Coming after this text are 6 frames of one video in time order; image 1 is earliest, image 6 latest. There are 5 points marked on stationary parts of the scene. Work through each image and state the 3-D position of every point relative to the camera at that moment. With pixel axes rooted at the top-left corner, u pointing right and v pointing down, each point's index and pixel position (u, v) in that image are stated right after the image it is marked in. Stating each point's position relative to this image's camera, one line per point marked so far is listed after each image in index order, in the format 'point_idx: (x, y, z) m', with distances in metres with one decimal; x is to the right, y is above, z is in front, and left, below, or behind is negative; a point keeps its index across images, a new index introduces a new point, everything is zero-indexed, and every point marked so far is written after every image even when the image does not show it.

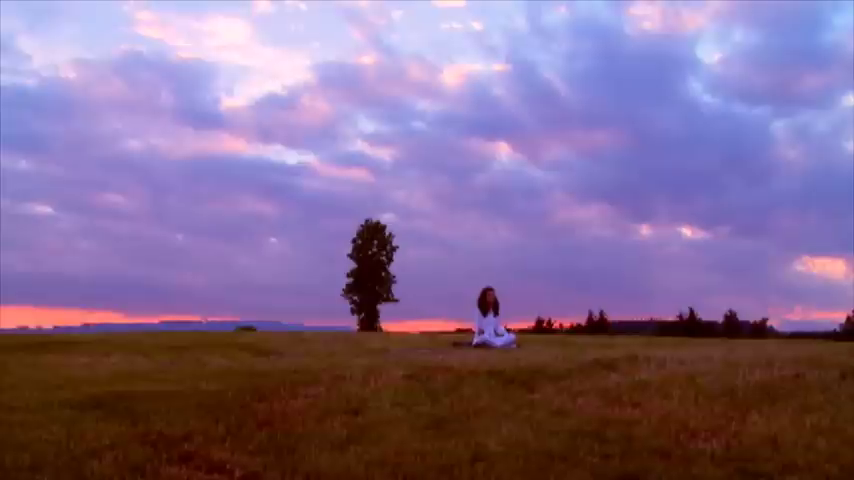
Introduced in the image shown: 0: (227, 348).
0: (-3.6, -2.0, +17.6) m
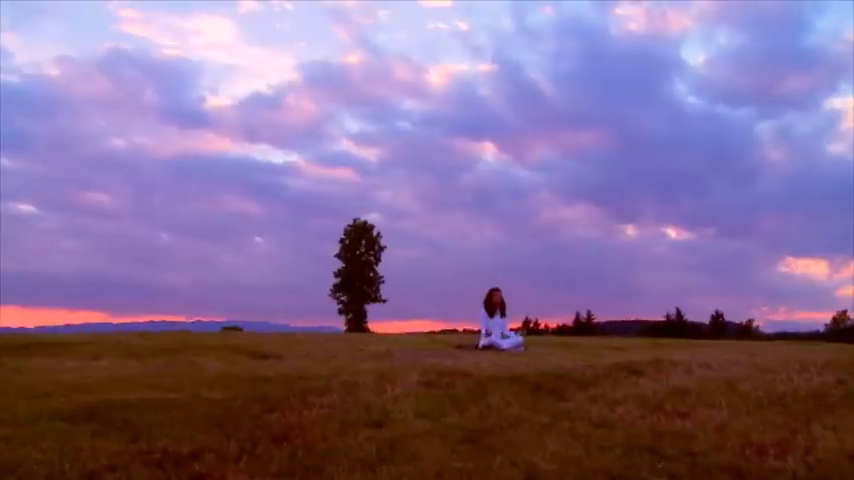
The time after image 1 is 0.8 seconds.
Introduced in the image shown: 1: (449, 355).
0: (-3.6, -1.9, +16.8) m
1: (+0.4, -1.7, +14.0) m
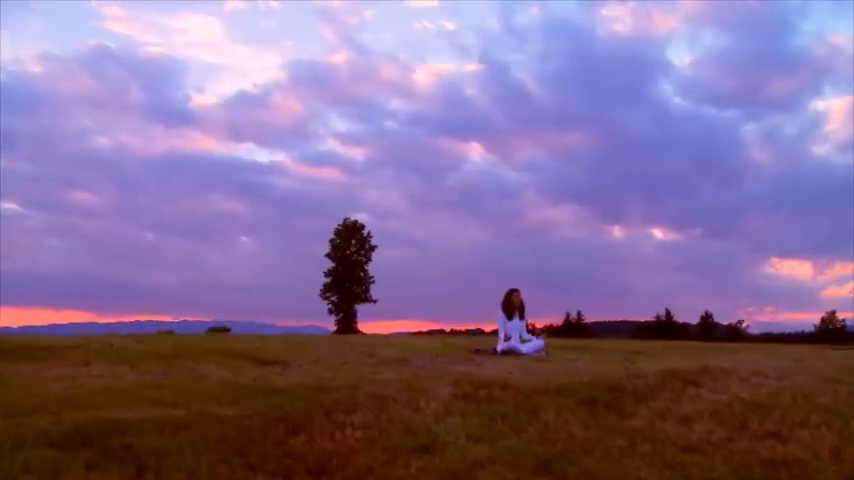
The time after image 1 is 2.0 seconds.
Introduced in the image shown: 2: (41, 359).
0: (-3.4, -1.9, +15.7) m
1: (+0.6, -1.6, +13.0) m
2: (-6.3, -1.9, +15.8) m
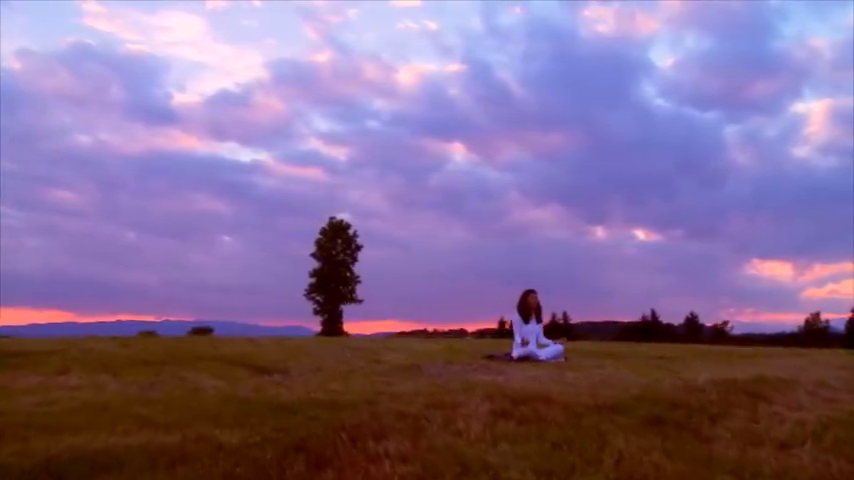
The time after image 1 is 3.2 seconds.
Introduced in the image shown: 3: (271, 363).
0: (-3.3, -1.8, +14.5) m
1: (+0.7, -1.6, +11.8) m
2: (-6.2, -1.9, +14.5) m
3: (-2.3, -1.8, +14.0) m
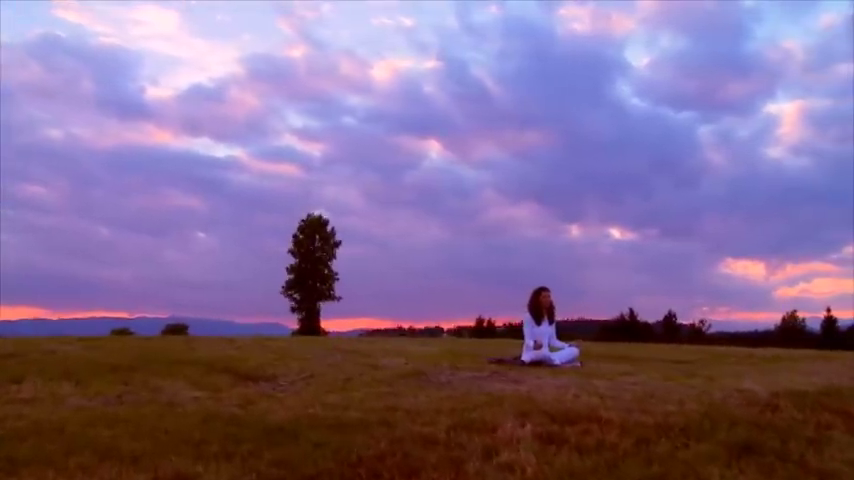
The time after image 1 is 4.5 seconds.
0: (-3.3, -1.7, +13.1) m
1: (+0.8, -1.5, +10.5) m
2: (-6.2, -1.7, +13.1) m
3: (-2.3, -1.7, +12.7) m
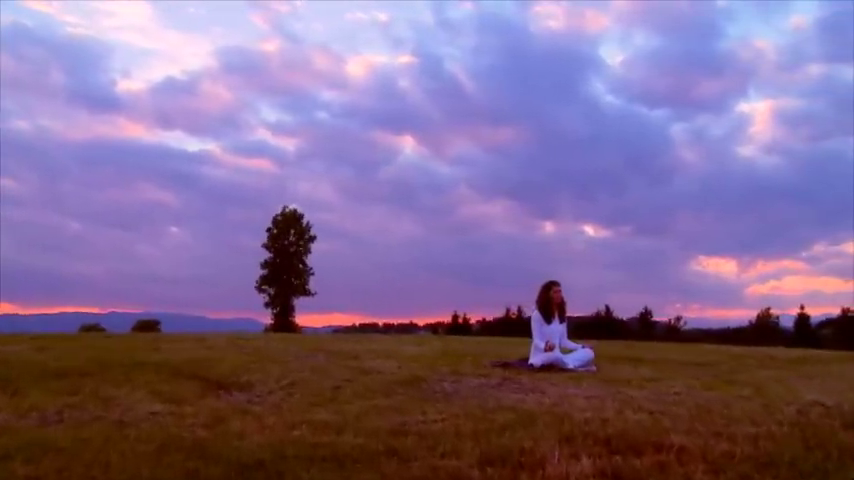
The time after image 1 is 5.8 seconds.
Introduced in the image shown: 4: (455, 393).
0: (-3.4, -1.5, +11.6) m
1: (+0.8, -1.3, +9.1) m
2: (-6.3, -1.5, +11.5) m
3: (-2.4, -1.5, +11.2) m
4: (+0.2, -1.3, +8.3) m
